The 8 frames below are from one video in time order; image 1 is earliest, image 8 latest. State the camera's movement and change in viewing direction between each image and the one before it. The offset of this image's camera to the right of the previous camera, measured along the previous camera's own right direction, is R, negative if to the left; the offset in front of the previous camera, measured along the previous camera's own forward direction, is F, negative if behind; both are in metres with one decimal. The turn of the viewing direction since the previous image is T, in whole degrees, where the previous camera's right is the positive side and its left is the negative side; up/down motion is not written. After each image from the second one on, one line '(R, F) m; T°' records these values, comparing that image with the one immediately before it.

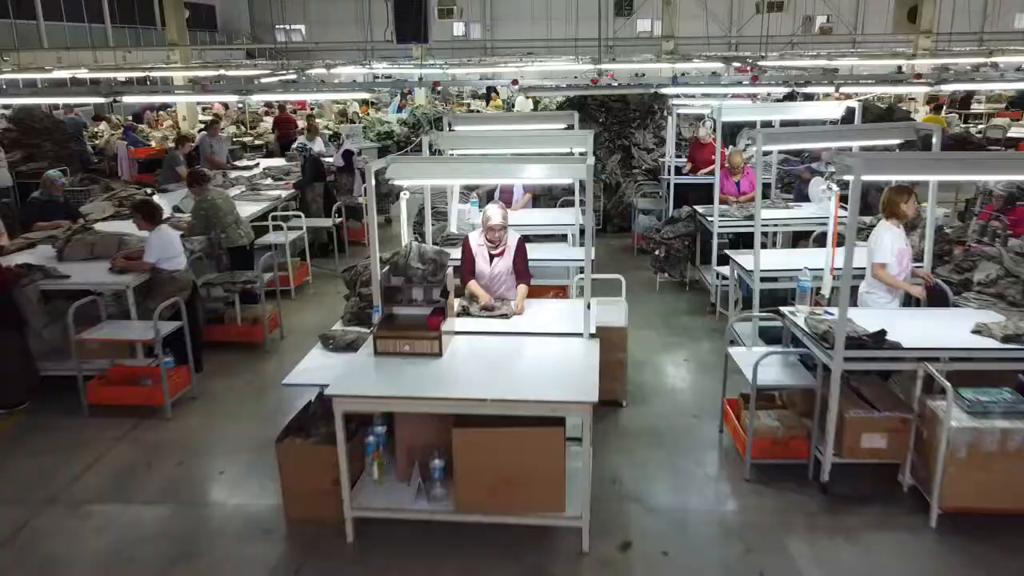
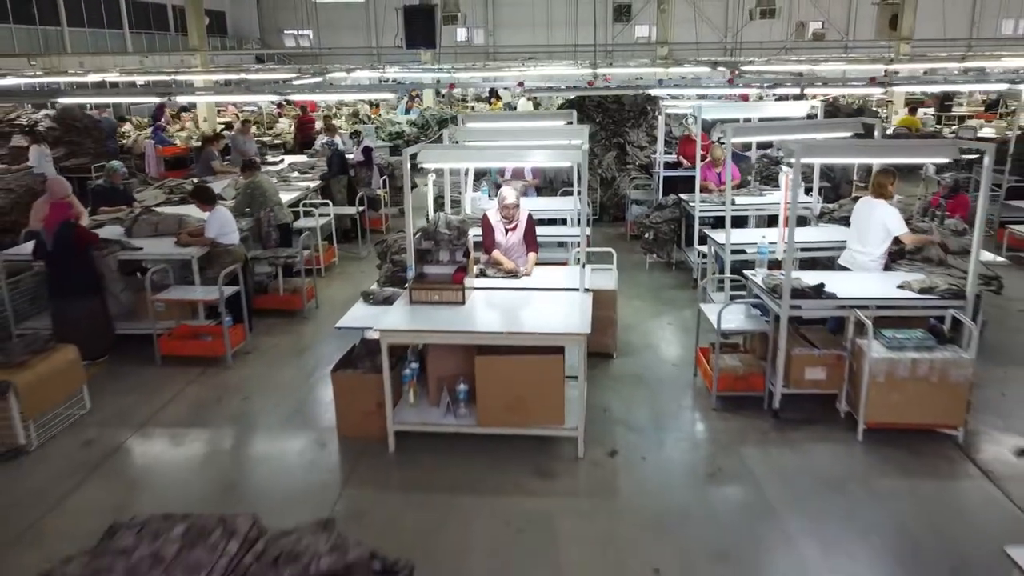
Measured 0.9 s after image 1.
(0.0, -0.9) m; 0°
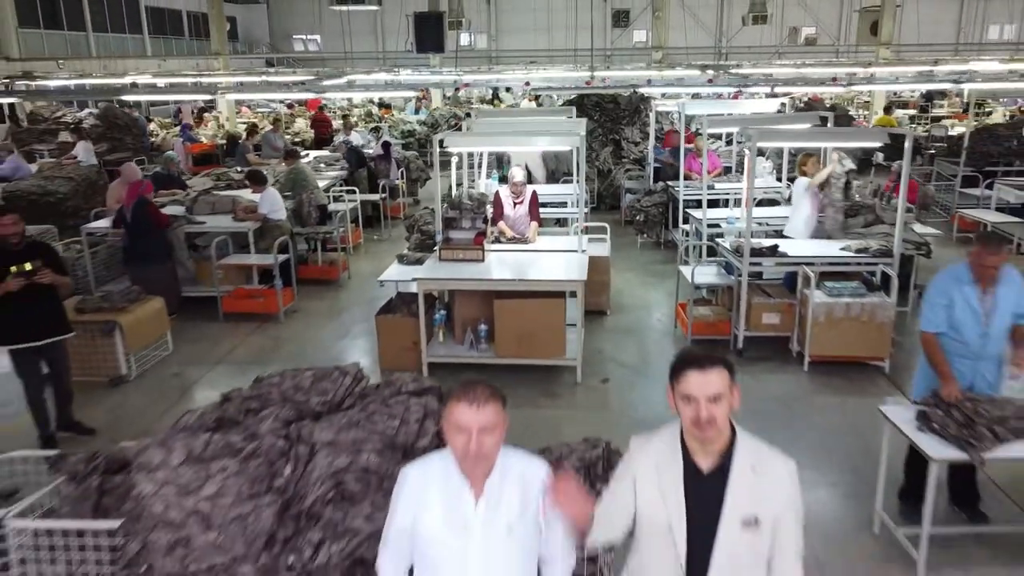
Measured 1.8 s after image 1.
(-0.1, -1.1) m; 0°
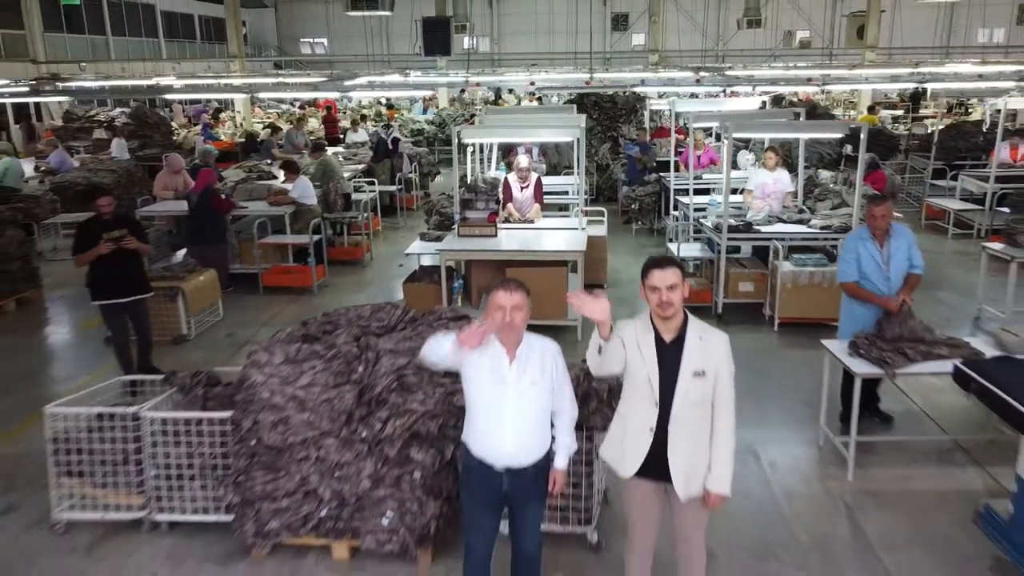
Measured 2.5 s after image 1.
(-0.1, -0.9) m; 0°
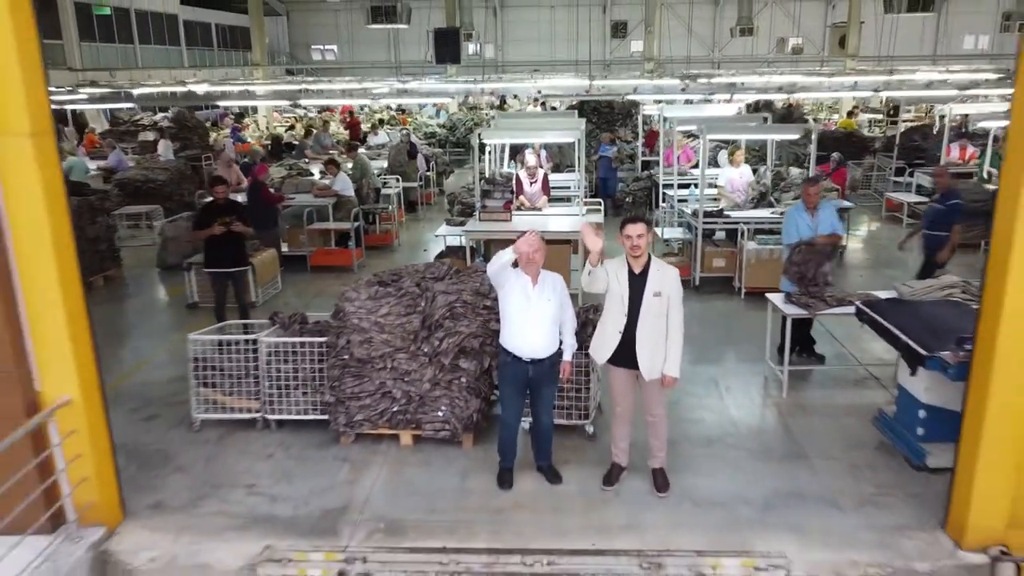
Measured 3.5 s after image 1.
(-0.1, -1.4) m; 0°
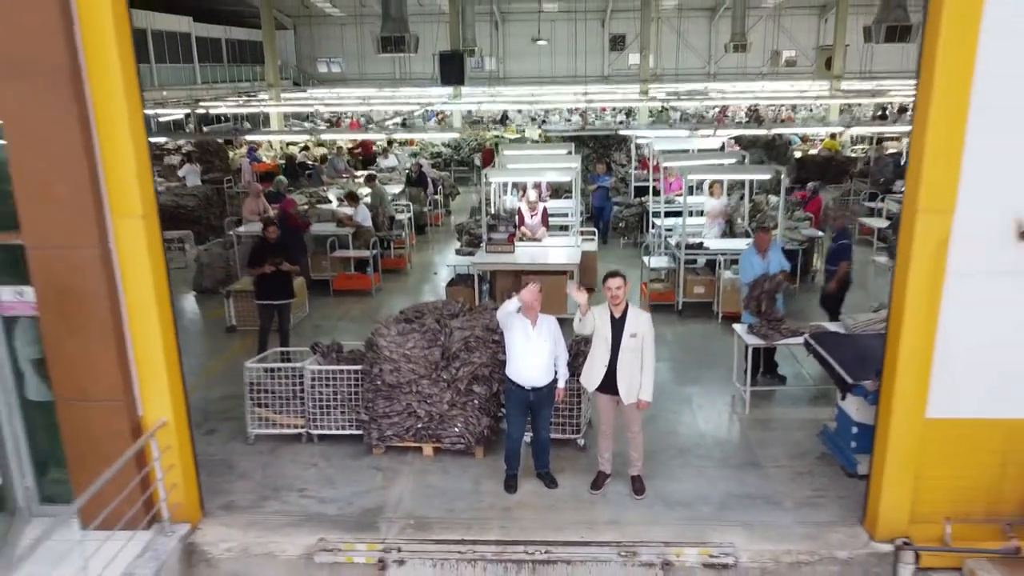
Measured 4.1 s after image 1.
(0.0, -1.0) m; 0°
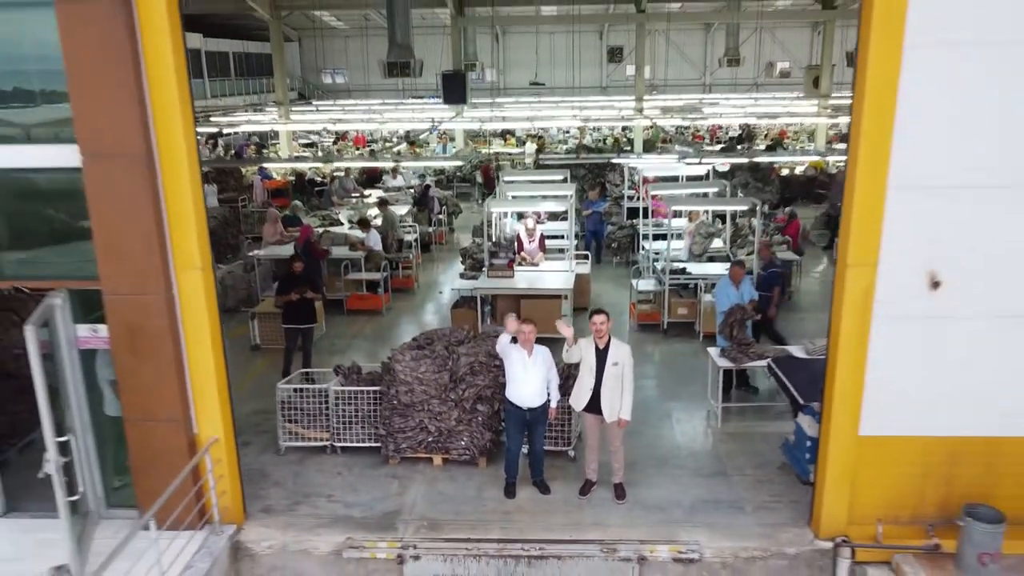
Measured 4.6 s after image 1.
(0.0, -0.9) m; 0°
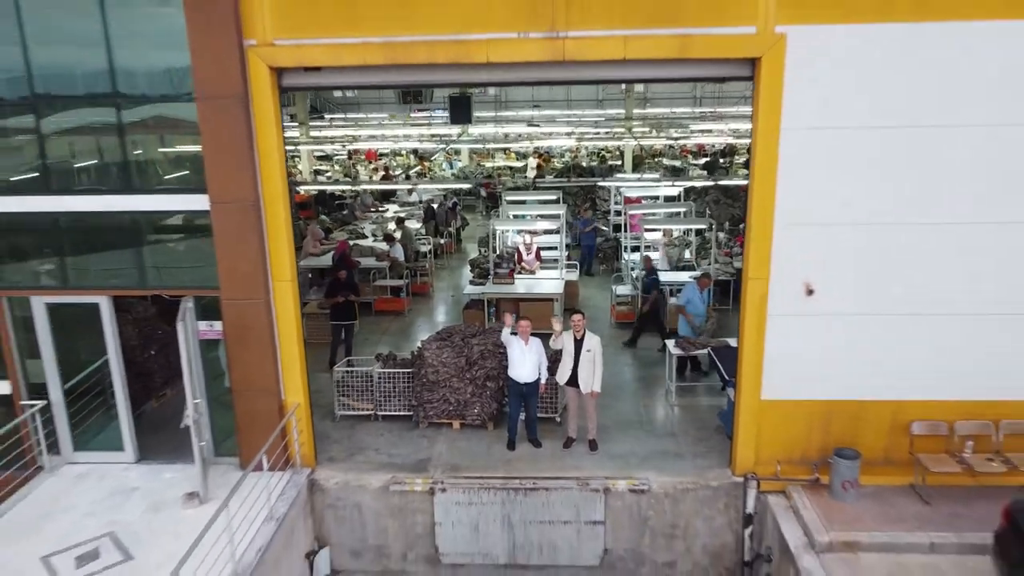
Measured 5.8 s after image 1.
(0.0, -2.2) m; 0°
